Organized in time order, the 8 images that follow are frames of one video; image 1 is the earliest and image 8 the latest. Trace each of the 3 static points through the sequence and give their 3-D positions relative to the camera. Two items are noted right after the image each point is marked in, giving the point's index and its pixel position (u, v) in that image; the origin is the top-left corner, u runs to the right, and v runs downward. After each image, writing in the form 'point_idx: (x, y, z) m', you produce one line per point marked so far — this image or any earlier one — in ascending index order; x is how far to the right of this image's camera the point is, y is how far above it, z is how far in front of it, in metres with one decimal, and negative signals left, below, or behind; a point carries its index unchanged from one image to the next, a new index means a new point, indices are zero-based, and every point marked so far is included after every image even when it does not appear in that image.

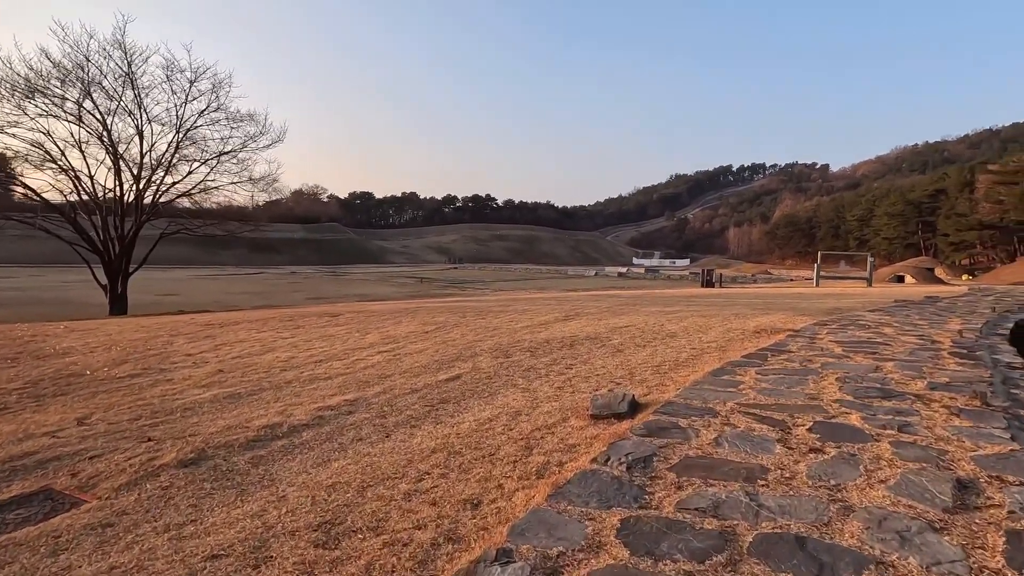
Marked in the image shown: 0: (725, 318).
0: (+2.9, -0.4, +7.3) m
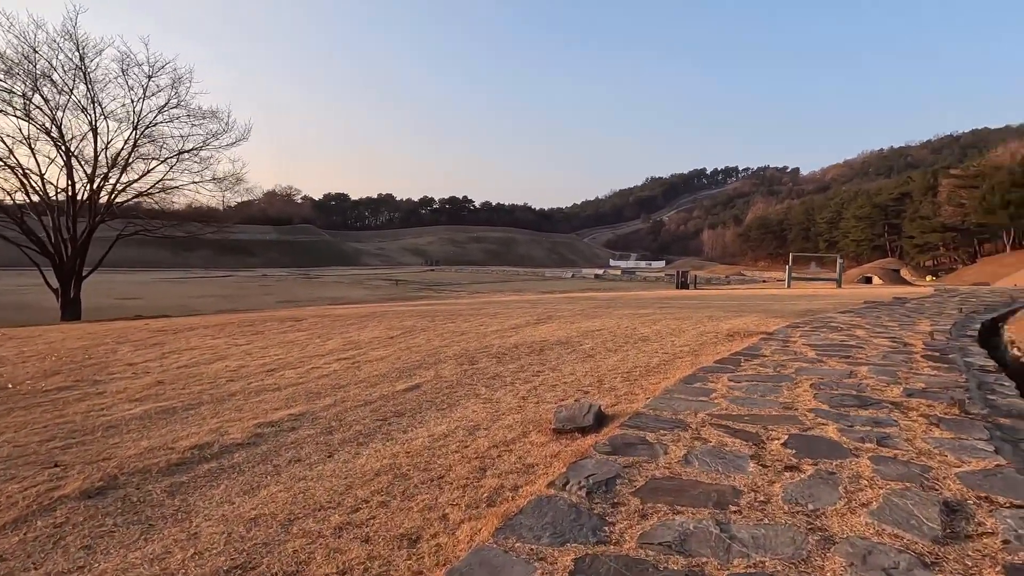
0: (+2.5, -0.4, +7.2) m
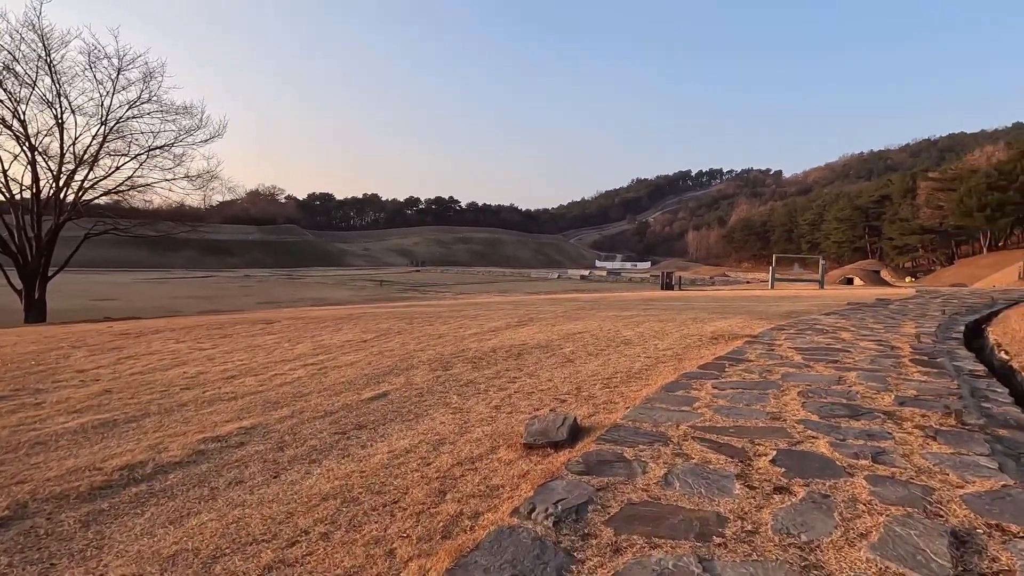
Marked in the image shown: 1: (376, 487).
0: (+2.2, -0.5, +7.0) m
1: (-0.5, -0.8, +2.0) m
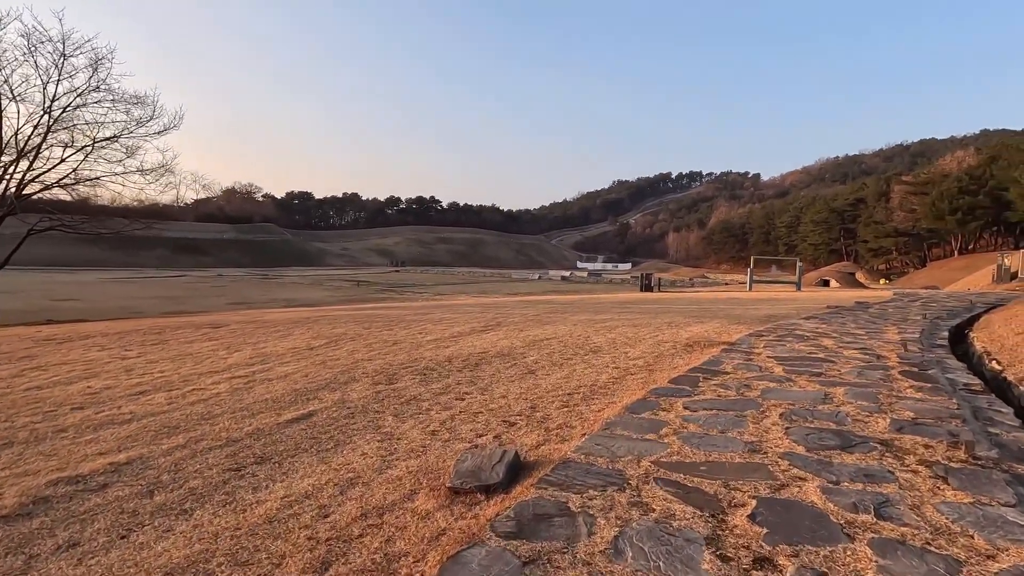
0: (+1.8, -0.5, +6.6) m
1: (-0.8, -0.8, +1.6) m
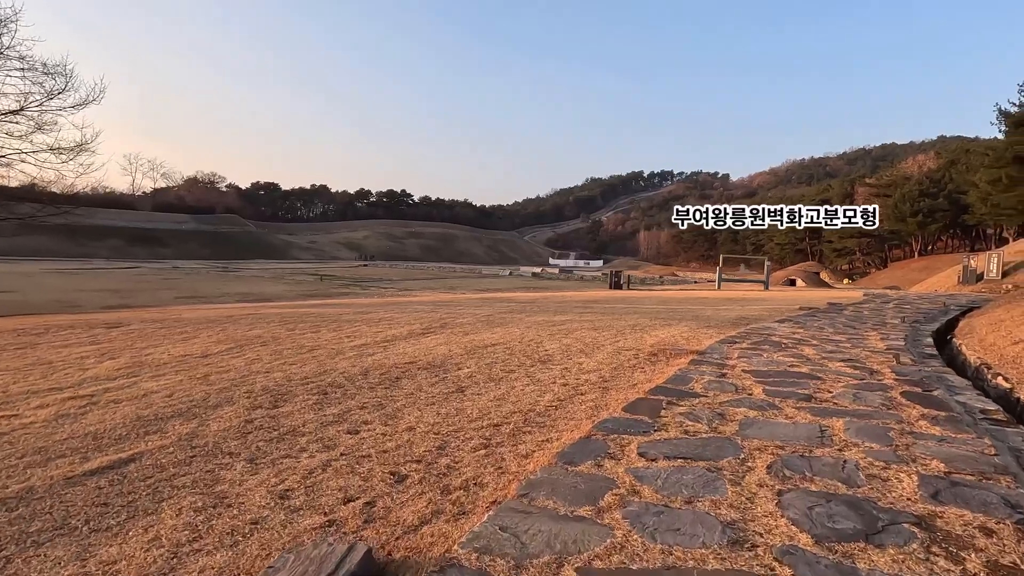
0: (+1.2, -0.5, +5.9) m
1: (-1.1, -0.8, +0.7) m
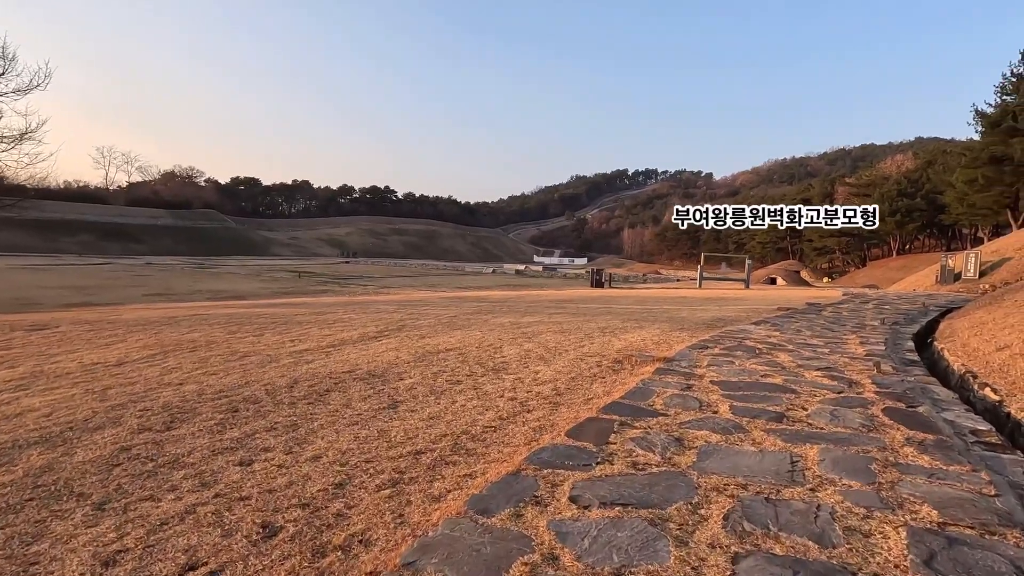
0: (+0.8, -0.5, +5.6) m
1: (-1.4, -0.8, +0.3) m
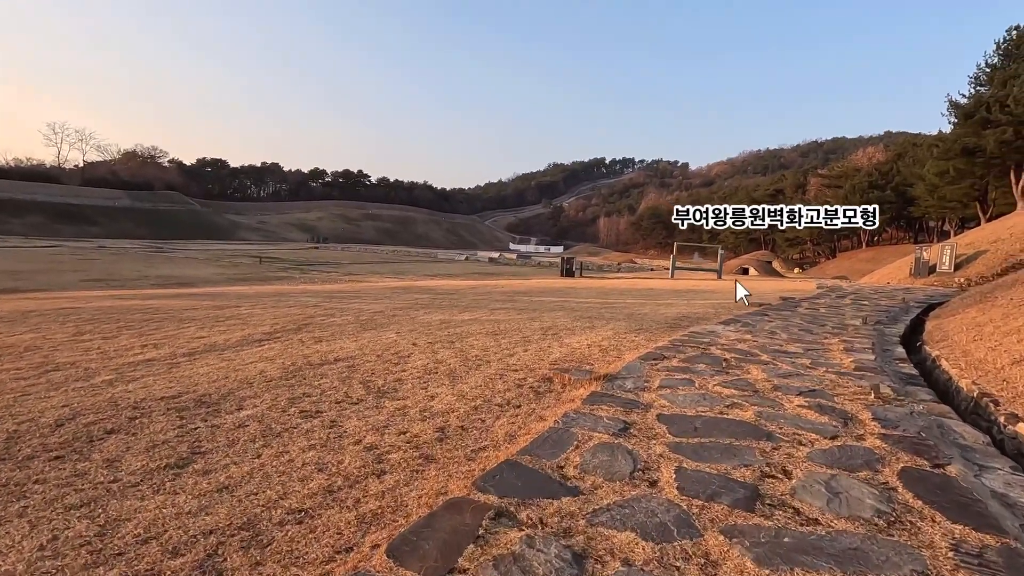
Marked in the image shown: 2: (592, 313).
0: (+0.1, -0.4, +4.6) m
1: (-1.9, -0.9, -0.7) m
2: (+1.0, -0.3, +6.7) m
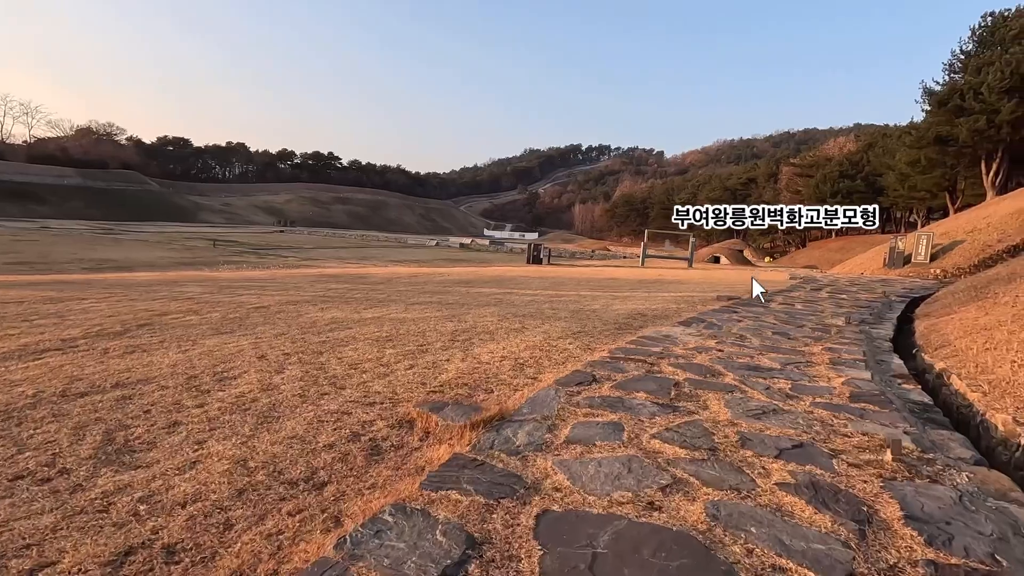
0: (-0.6, -0.4, +3.5) m
1: (-2.3, -0.9, -1.9) m
2: (+0.2, -0.2, +5.6) m
